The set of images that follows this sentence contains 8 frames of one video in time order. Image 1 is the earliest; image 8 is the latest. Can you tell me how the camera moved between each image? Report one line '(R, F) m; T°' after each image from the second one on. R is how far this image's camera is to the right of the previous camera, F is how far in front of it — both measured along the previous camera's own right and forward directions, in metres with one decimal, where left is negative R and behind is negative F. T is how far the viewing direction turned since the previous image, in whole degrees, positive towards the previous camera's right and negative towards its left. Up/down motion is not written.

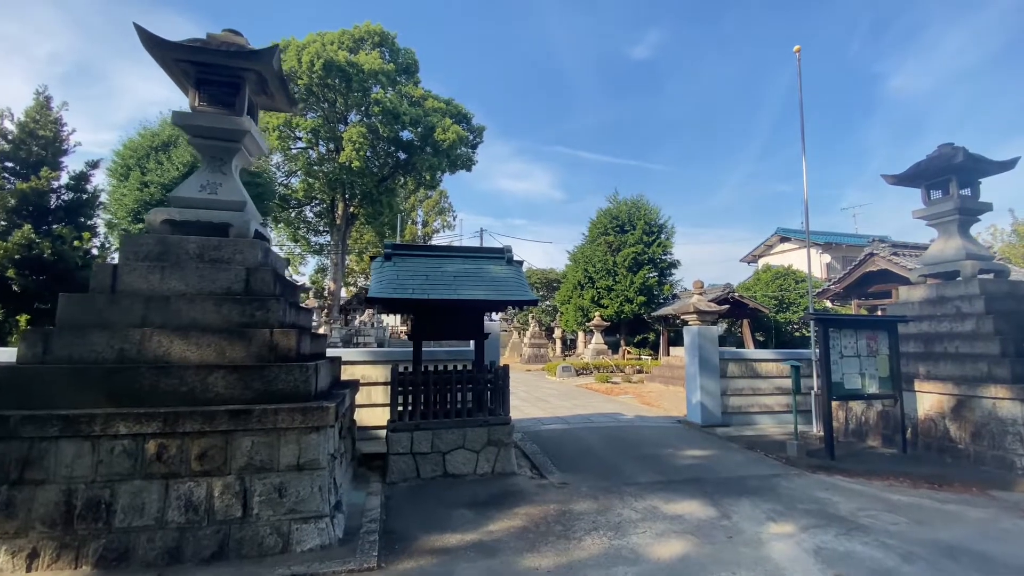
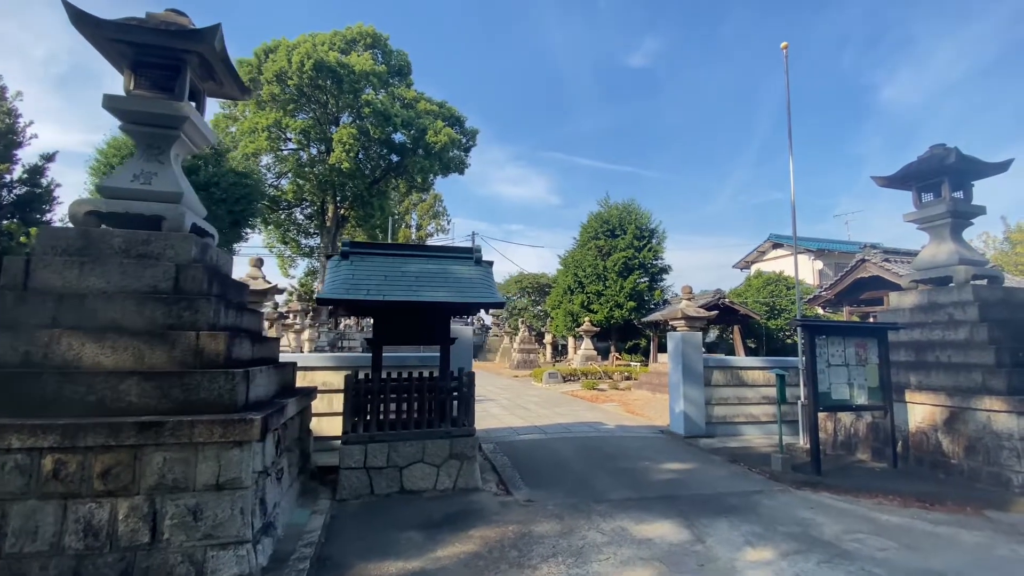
(+0.4, +0.4) m; 0°
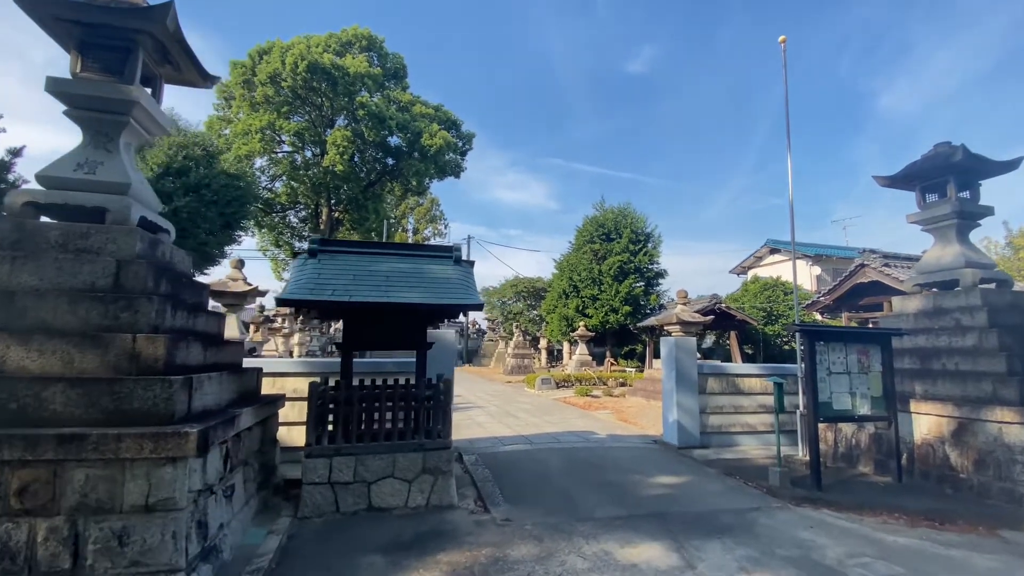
(+0.2, +0.4) m; 0°
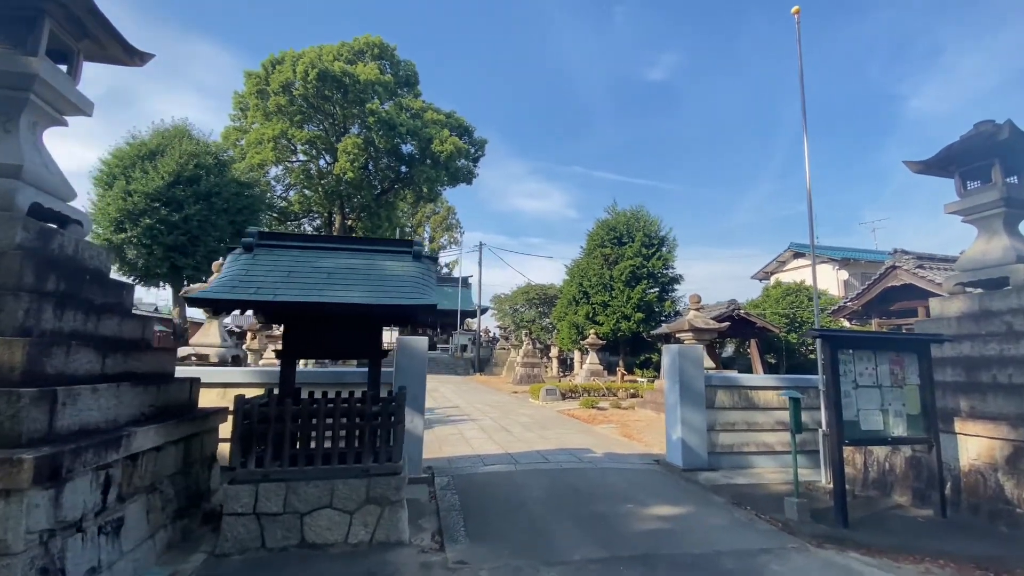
(+0.6, +0.8) m; -2°
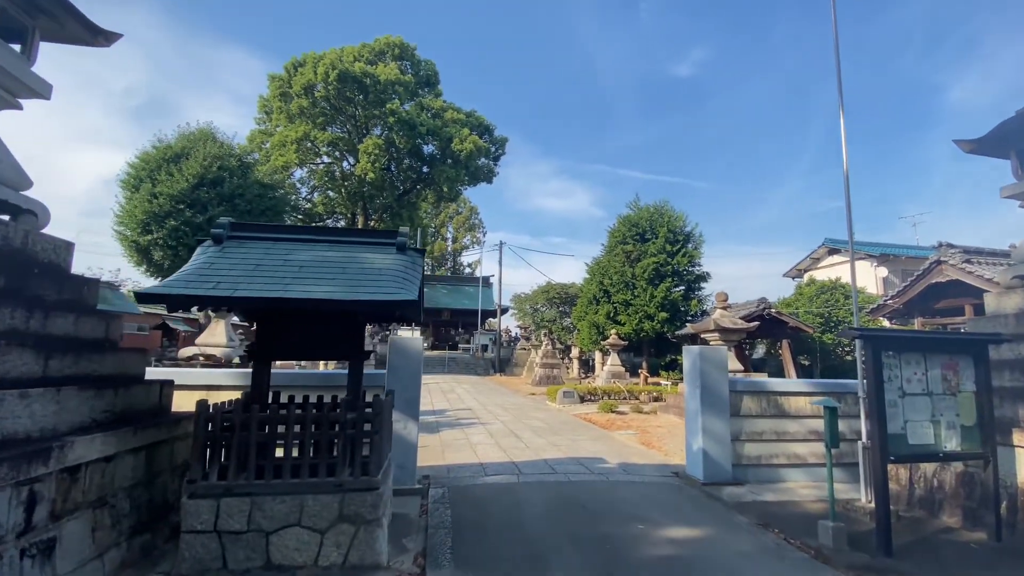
(+0.3, +0.6) m; -3°
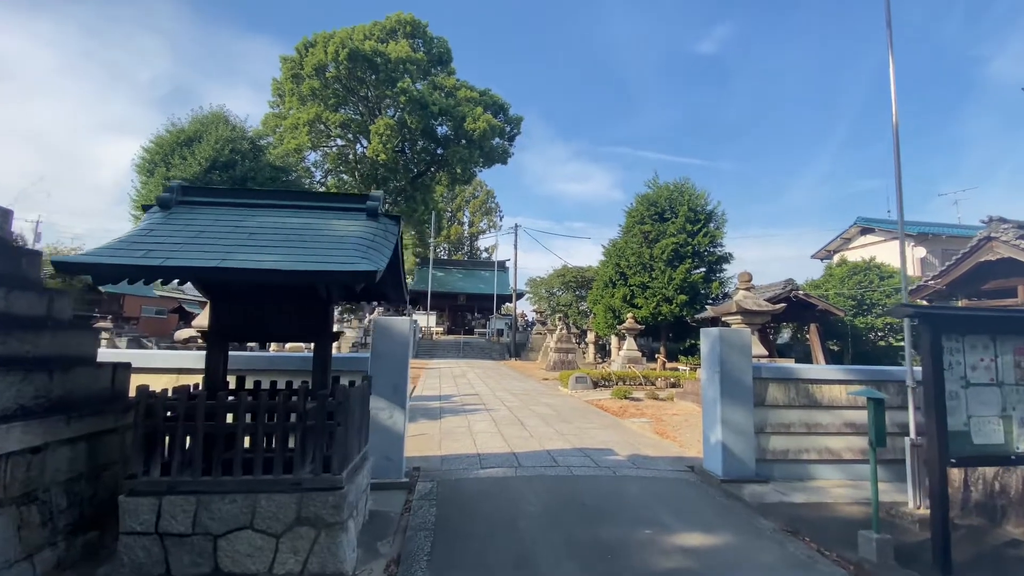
(+0.3, +0.7) m; -2°
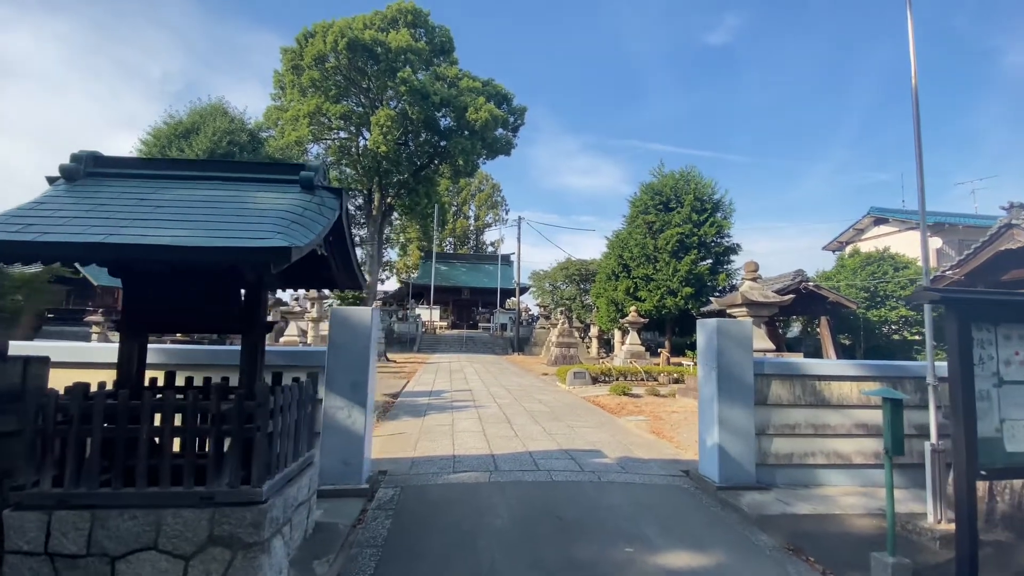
(+0.4, +0.6) m; -1°
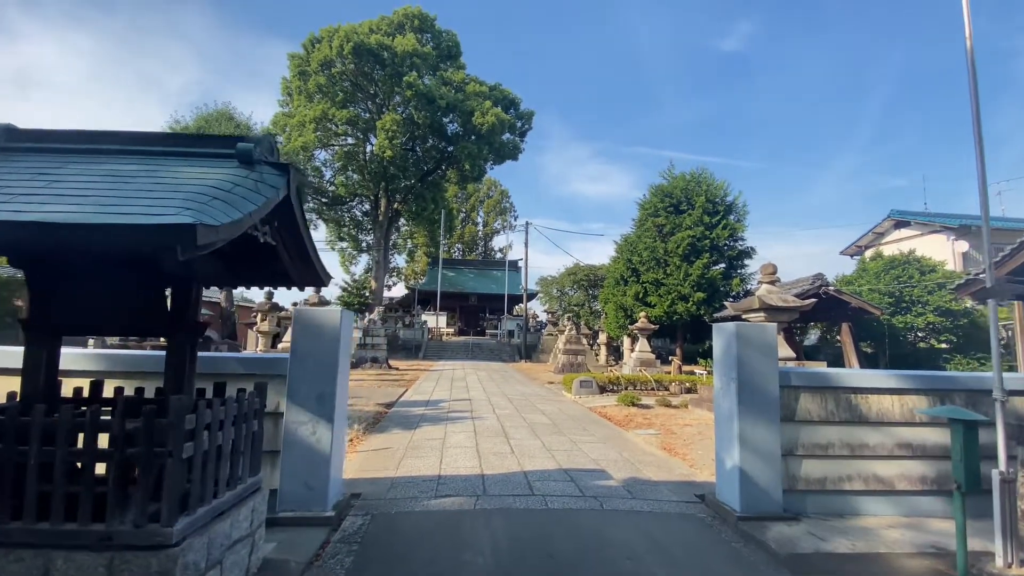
(+0.2, +0.7) m; -1°
